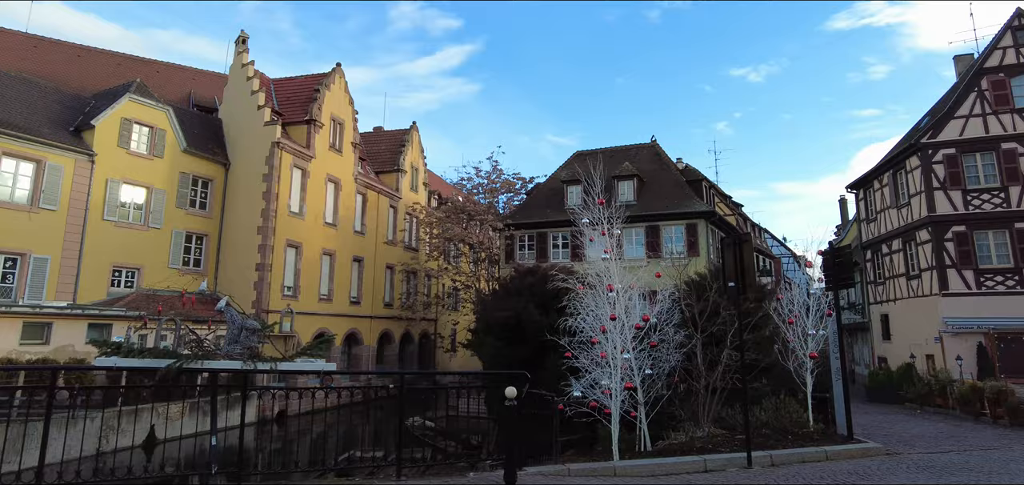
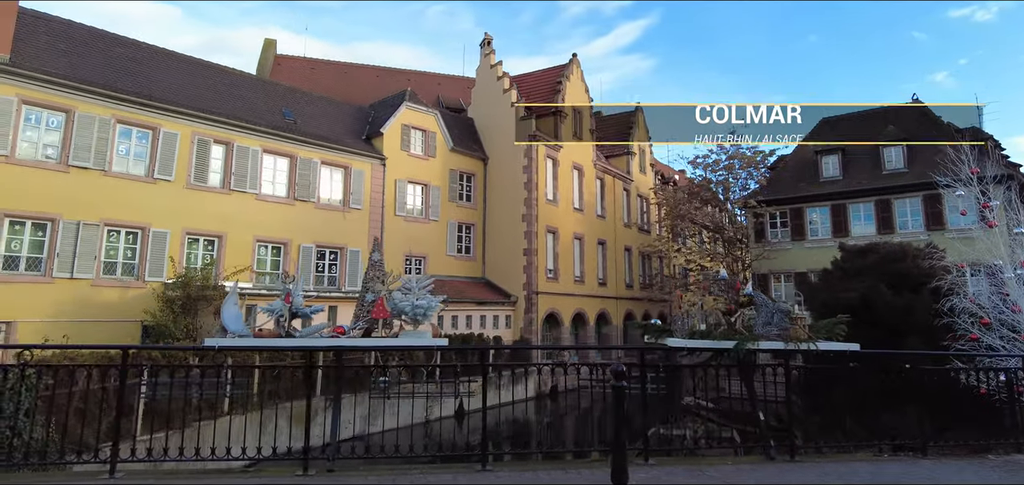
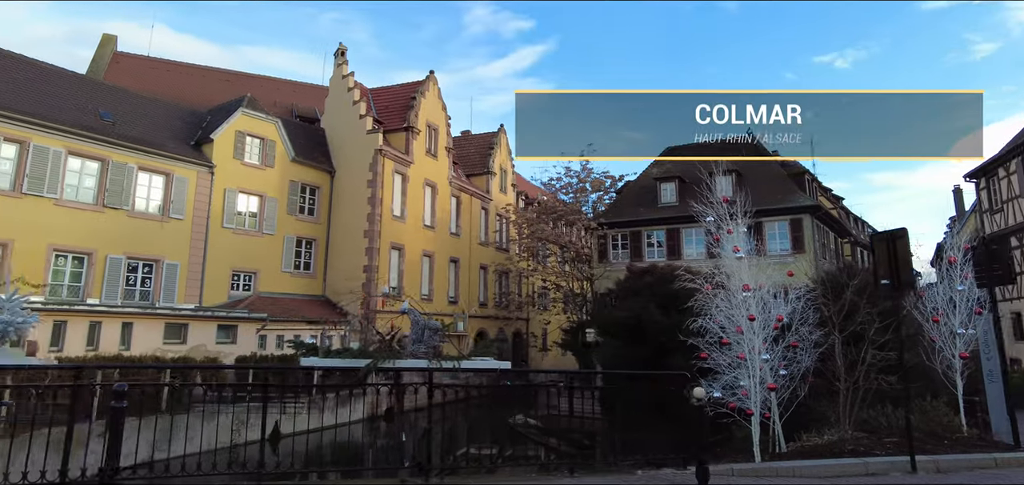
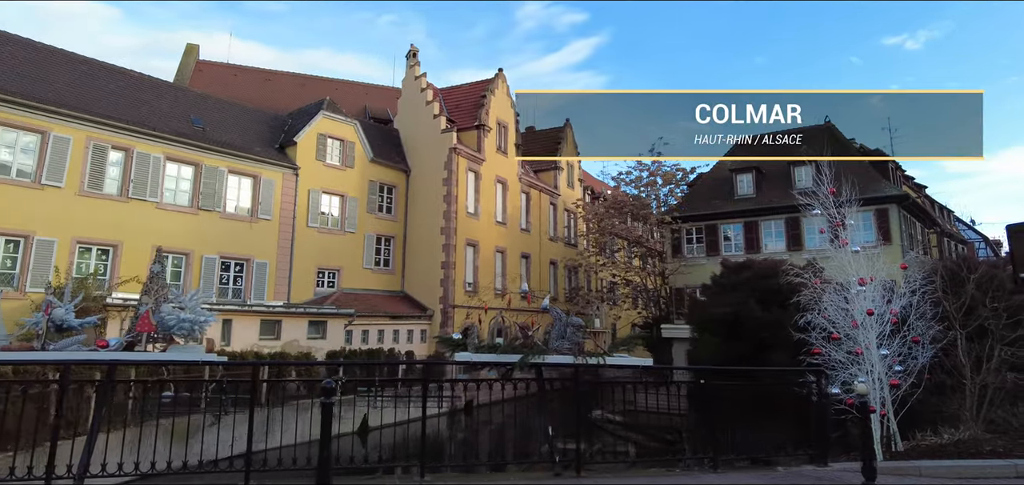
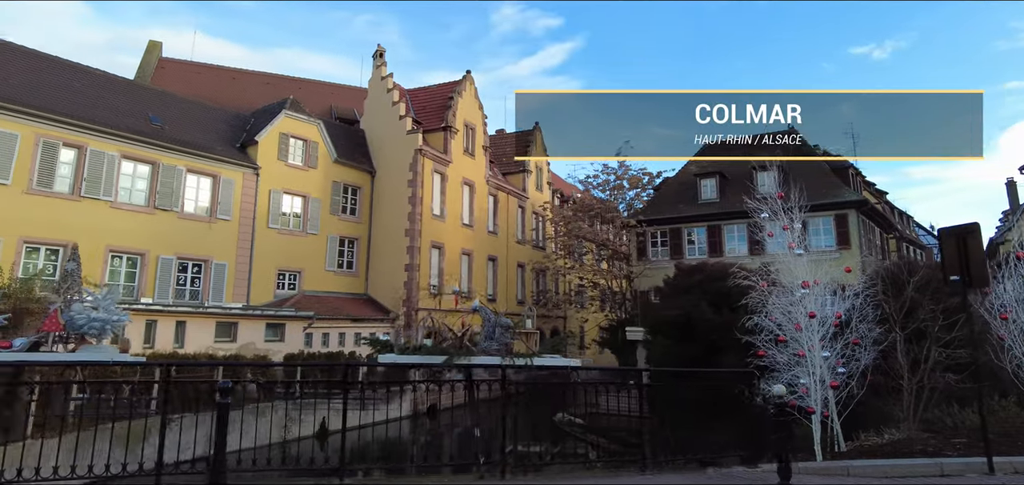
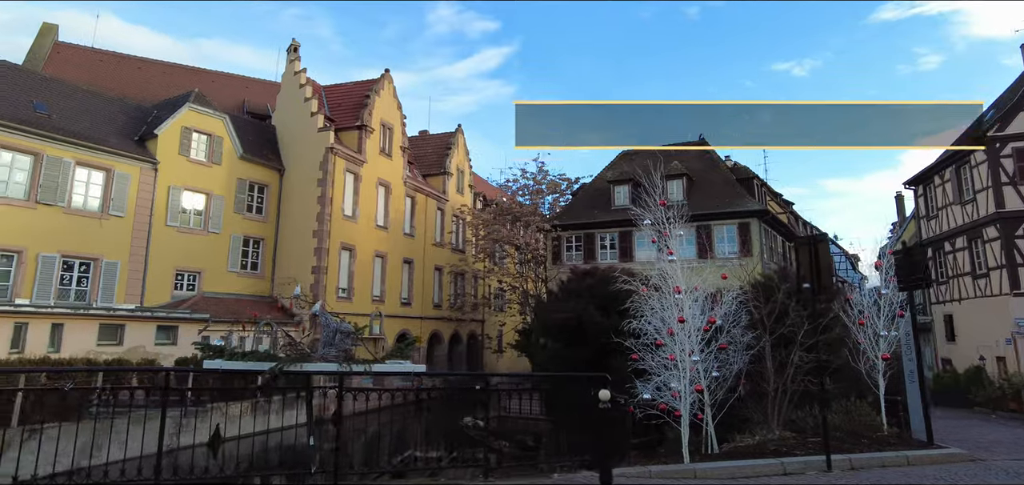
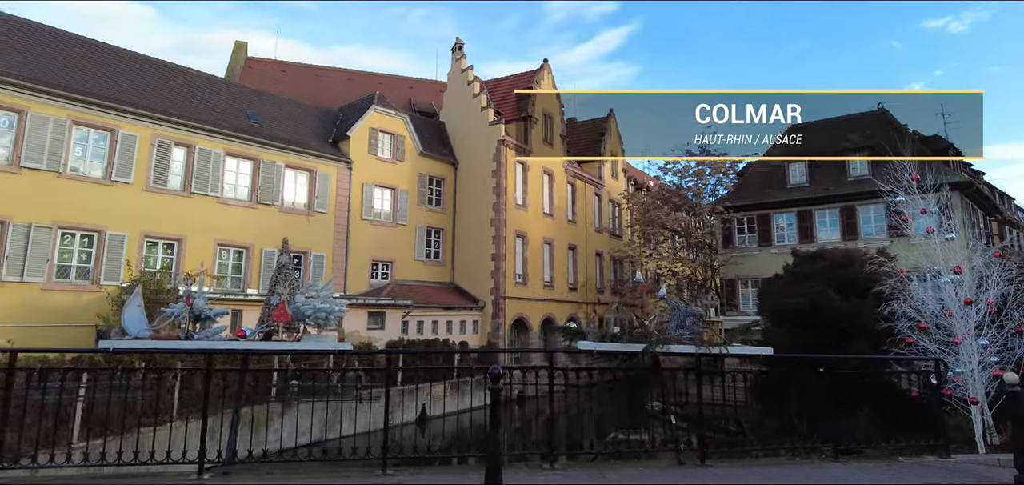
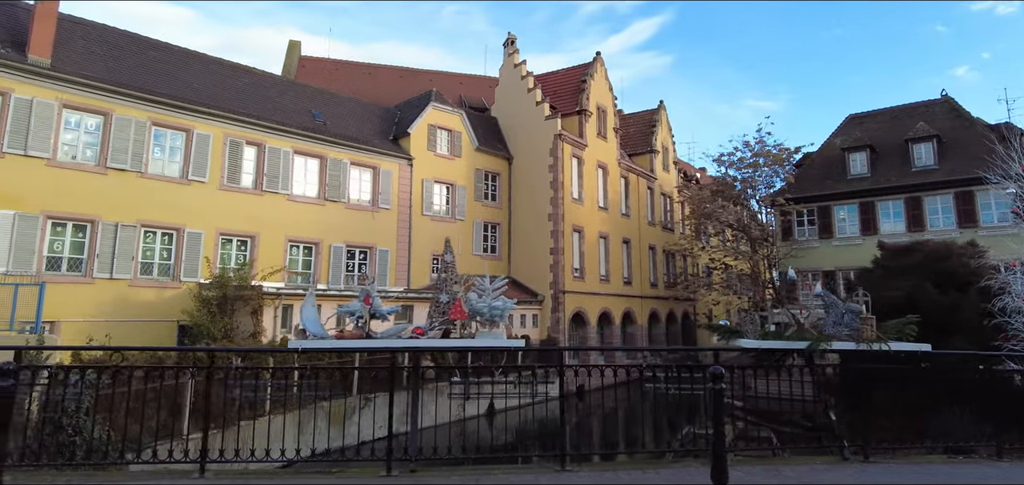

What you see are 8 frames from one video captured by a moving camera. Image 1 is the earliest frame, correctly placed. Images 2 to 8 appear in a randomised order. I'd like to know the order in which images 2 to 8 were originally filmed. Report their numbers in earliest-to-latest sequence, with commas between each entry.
6, 3, 5, 4, 7, 2, 8
